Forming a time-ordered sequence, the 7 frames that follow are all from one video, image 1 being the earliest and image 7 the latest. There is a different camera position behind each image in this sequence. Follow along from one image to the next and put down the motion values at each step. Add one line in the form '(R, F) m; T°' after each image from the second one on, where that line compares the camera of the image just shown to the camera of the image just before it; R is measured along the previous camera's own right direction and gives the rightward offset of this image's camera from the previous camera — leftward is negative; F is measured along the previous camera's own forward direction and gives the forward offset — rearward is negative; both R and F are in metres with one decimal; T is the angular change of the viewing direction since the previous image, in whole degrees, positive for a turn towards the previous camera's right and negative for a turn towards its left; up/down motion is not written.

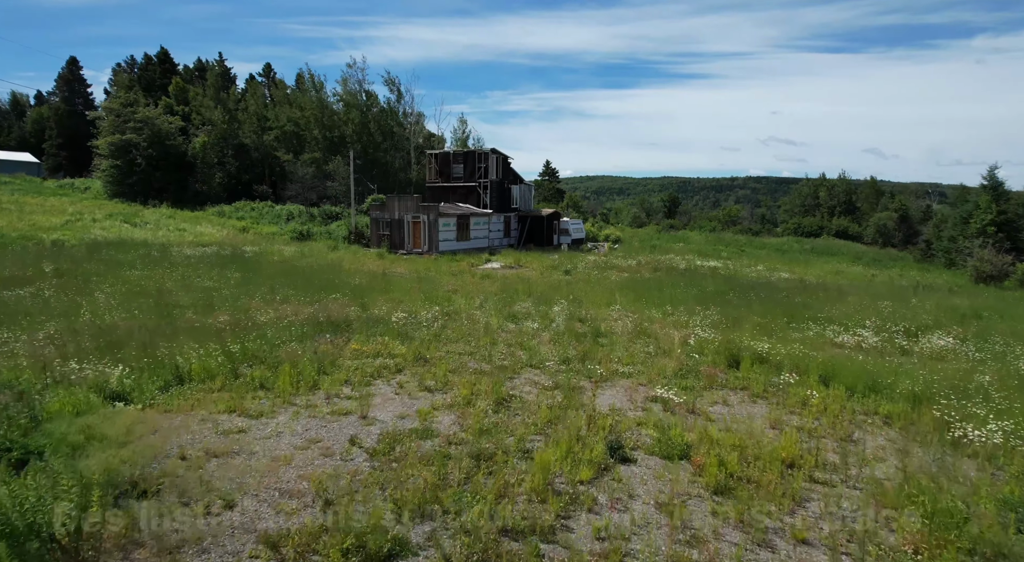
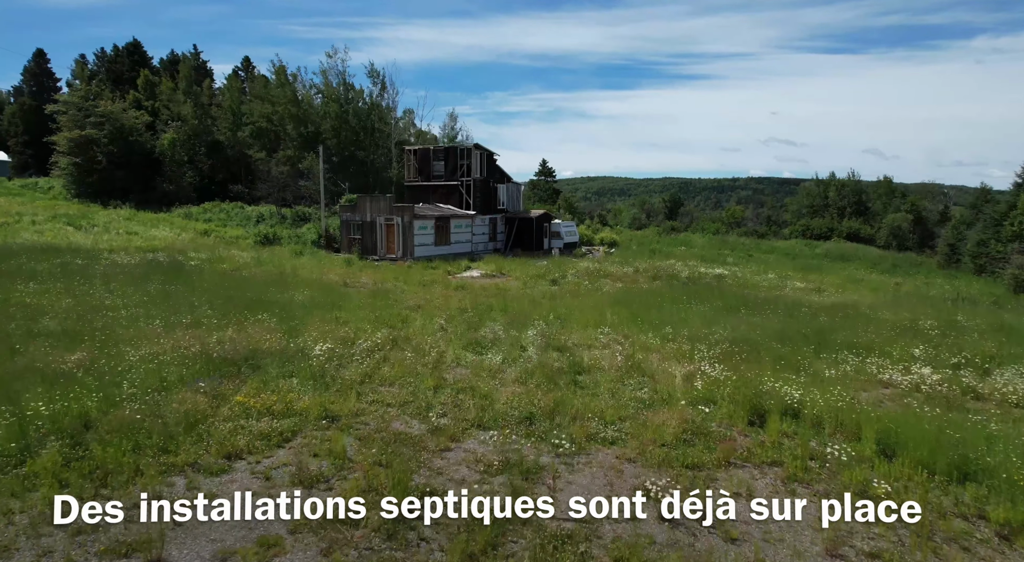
(+0.8, +3.0) m; 0°
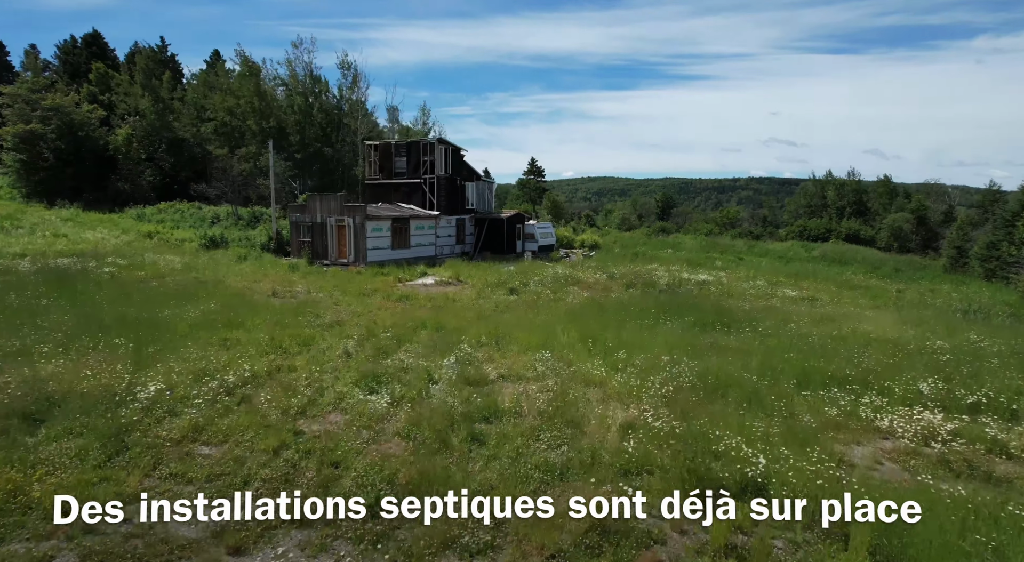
(+1.6, +2.5) m; 0°
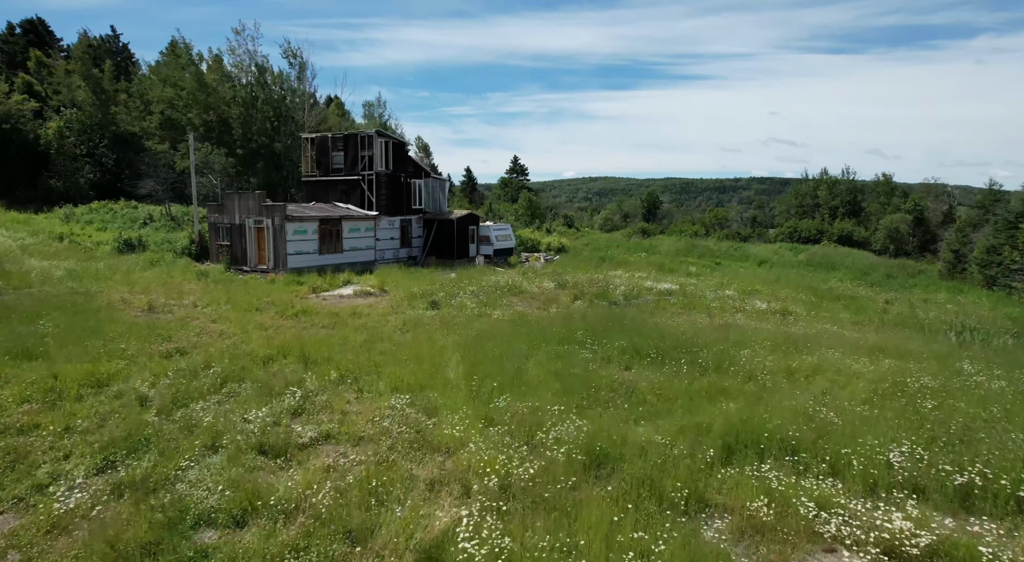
(+2.3, +2.8) m; 0°
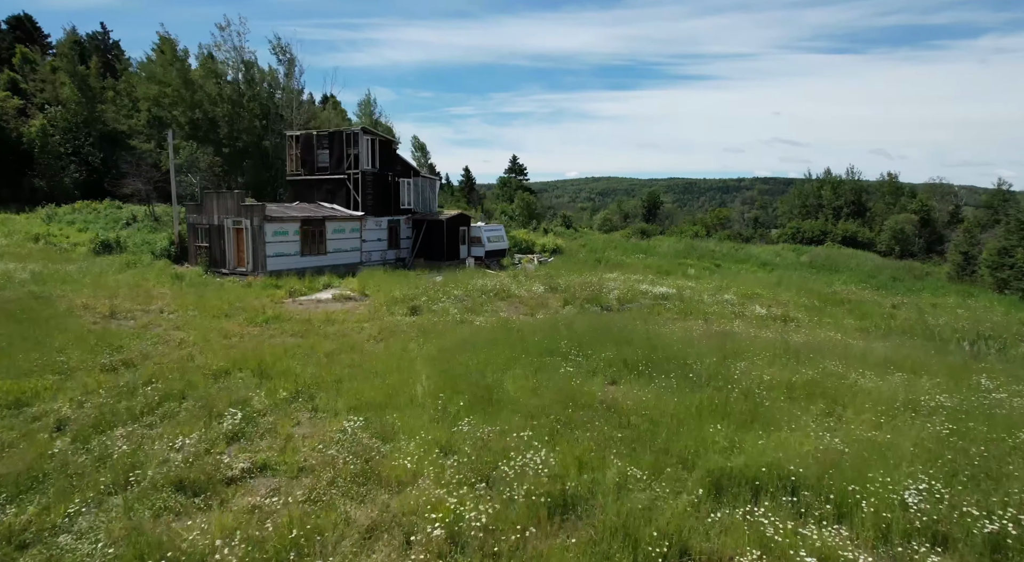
(+0.5, +1.0) m; 0°
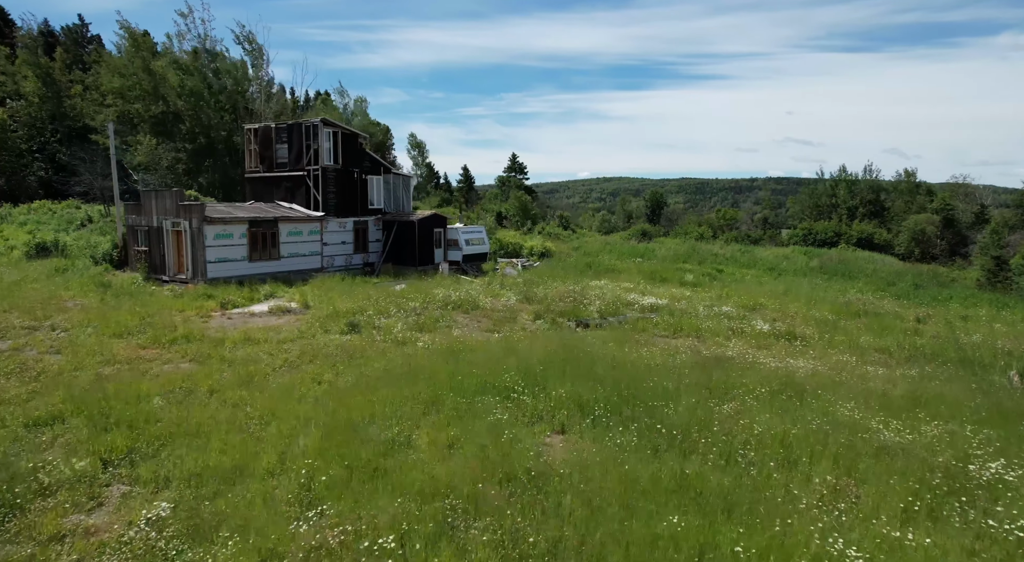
(+1.3, +2.5) m; -1°
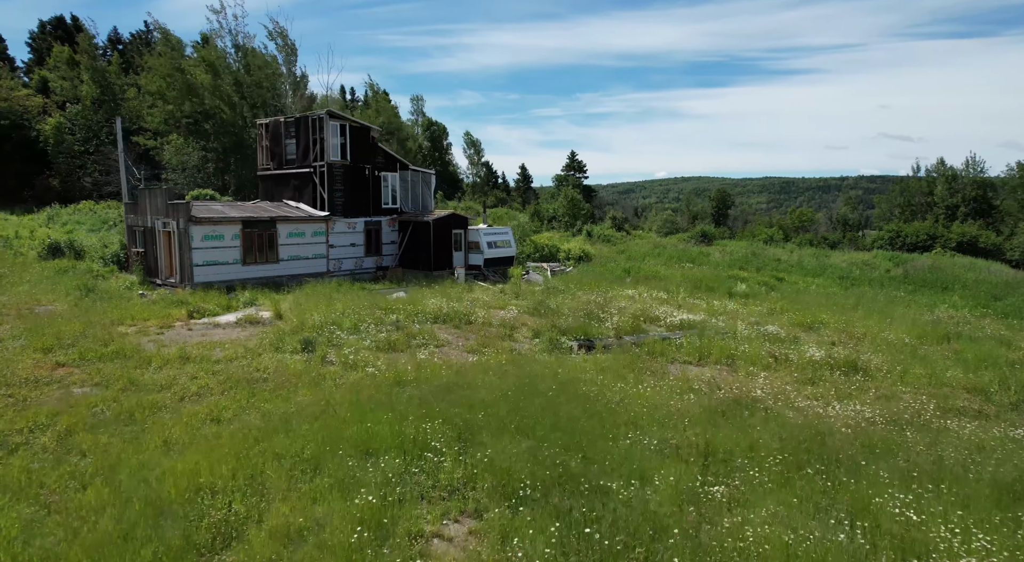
(+1.8, +2.6) m; -7°
